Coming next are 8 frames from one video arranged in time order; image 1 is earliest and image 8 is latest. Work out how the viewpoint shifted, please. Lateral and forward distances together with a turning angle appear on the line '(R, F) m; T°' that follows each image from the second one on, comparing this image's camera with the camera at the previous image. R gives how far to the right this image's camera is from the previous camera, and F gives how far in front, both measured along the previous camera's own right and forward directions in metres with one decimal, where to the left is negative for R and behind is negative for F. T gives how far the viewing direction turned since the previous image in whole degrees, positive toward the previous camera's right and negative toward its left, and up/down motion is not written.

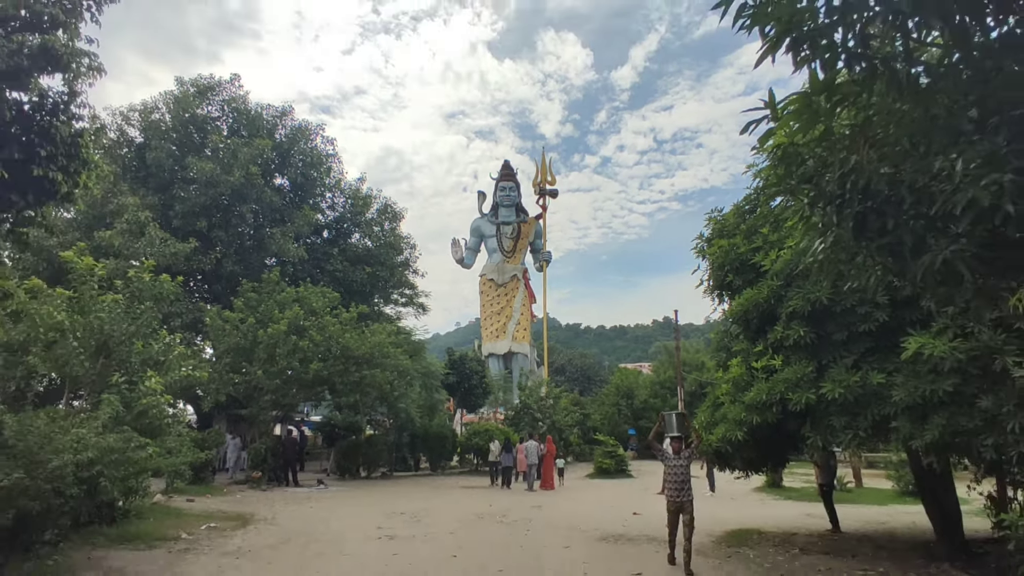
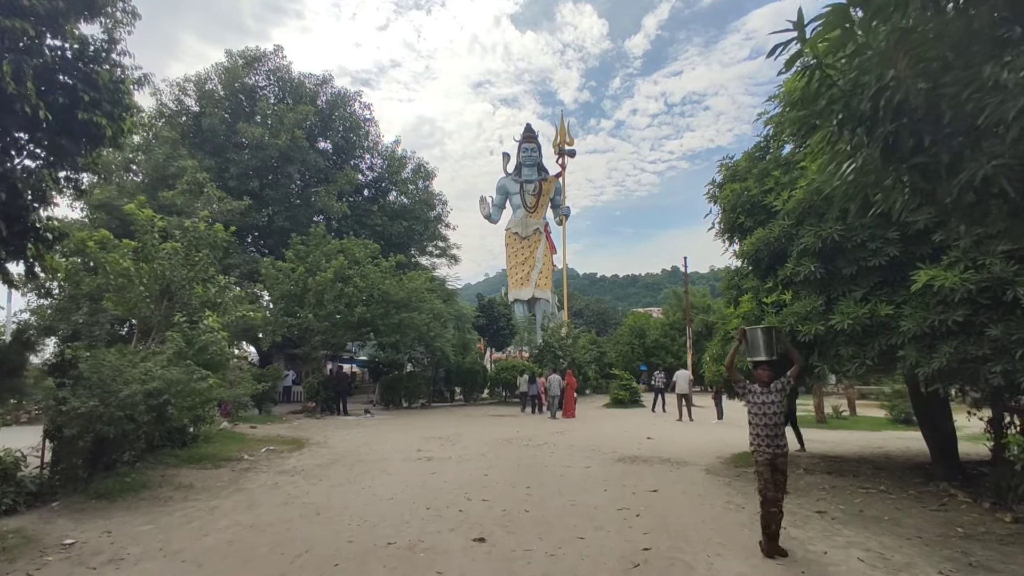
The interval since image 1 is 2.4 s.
(0.0, -0.7) m; -2°
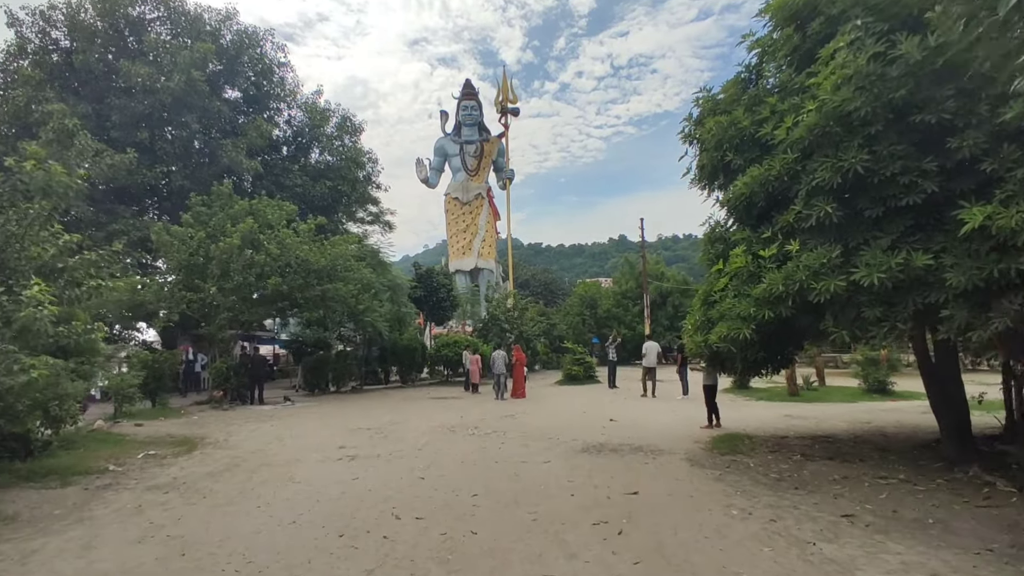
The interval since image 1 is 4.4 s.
(0.0, +2.0) m; +5°
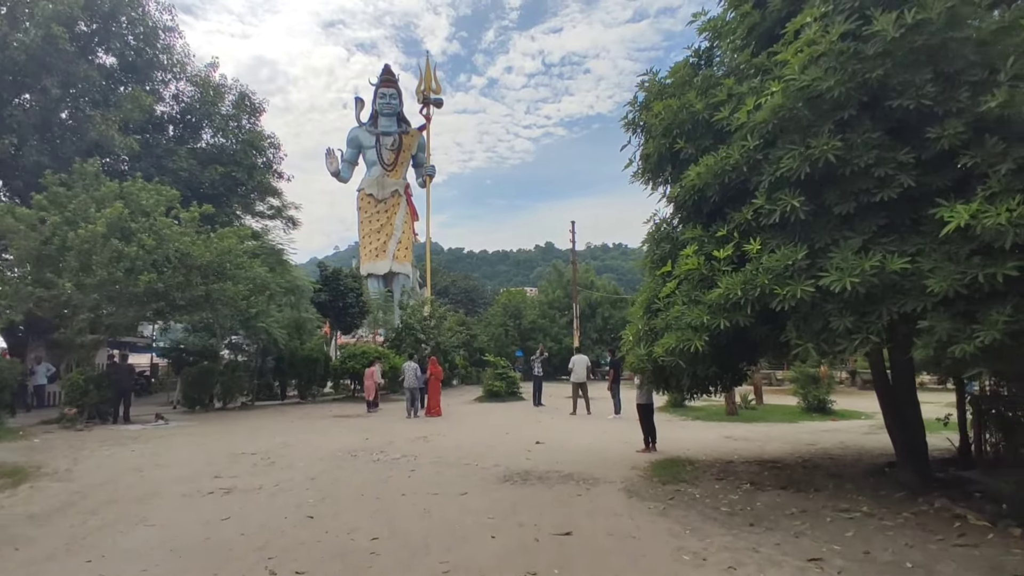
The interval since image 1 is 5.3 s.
(0.0, +1.2) m; +7°
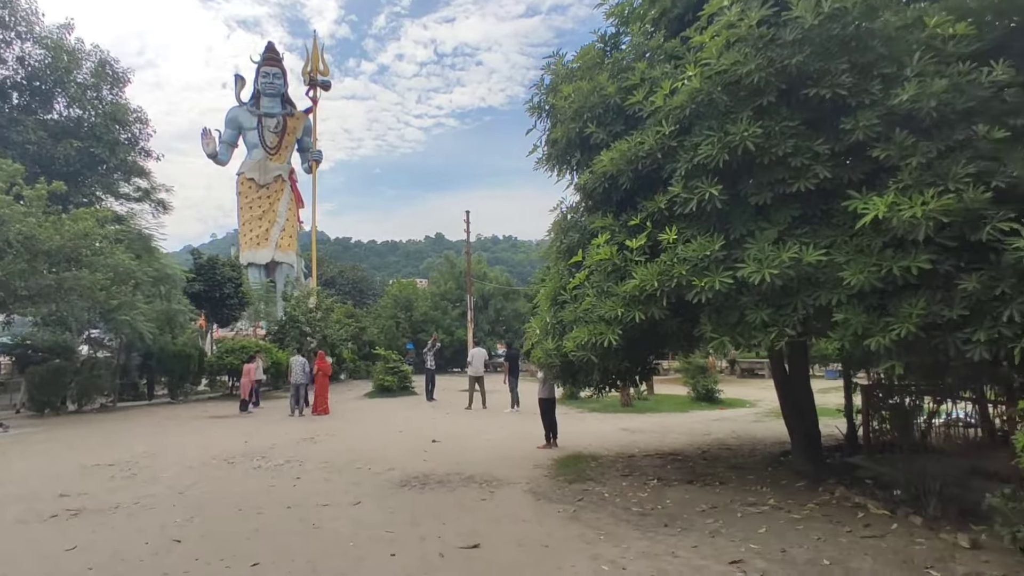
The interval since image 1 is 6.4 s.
(-0.1, +0.6) m; +9°
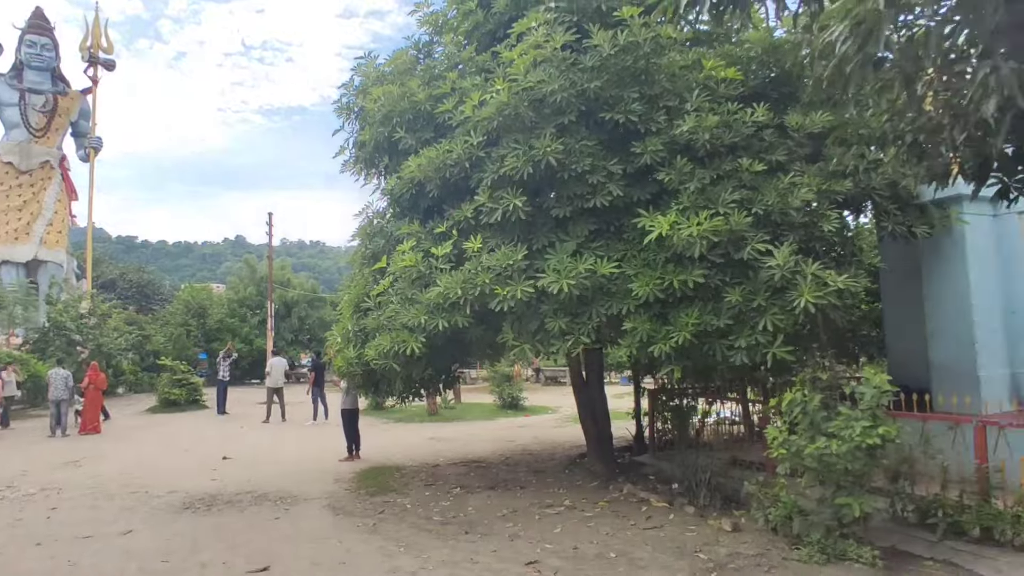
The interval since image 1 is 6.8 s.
(+0.1, +0.1) m; +15°
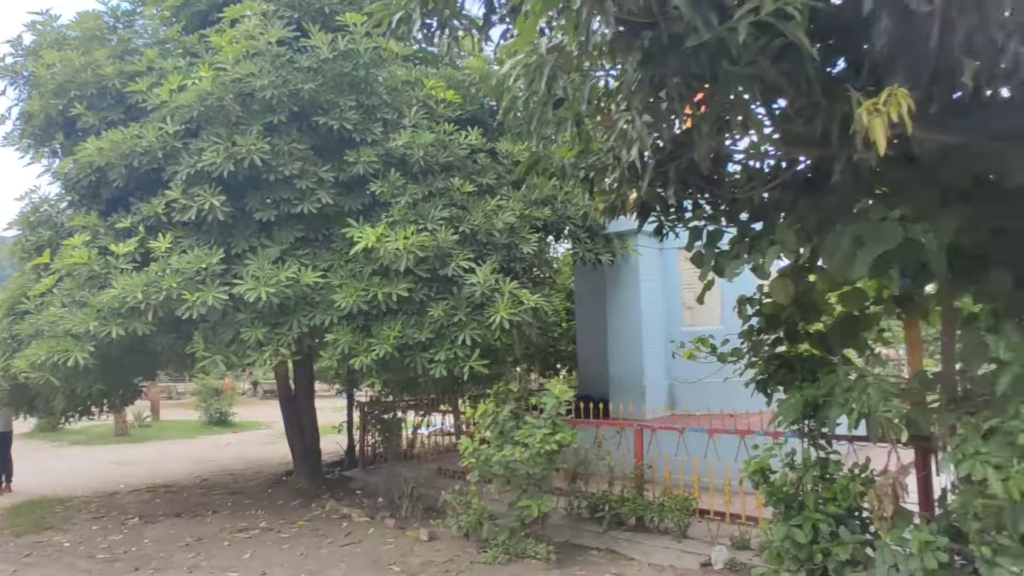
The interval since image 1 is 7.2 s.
(+0.2, 0.0) m; +22°
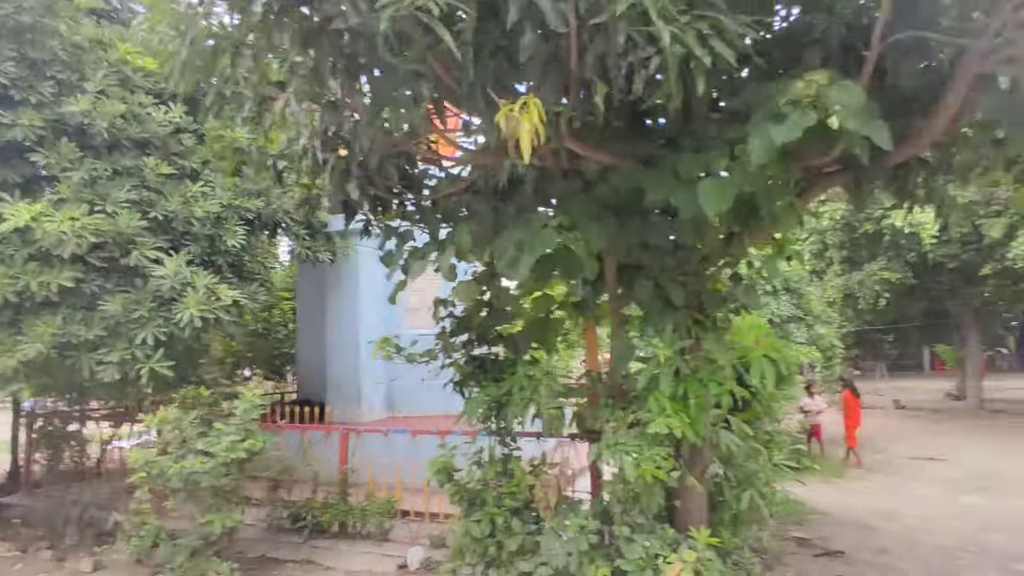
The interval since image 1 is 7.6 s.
(+0.4, 0.0) m; +20°
